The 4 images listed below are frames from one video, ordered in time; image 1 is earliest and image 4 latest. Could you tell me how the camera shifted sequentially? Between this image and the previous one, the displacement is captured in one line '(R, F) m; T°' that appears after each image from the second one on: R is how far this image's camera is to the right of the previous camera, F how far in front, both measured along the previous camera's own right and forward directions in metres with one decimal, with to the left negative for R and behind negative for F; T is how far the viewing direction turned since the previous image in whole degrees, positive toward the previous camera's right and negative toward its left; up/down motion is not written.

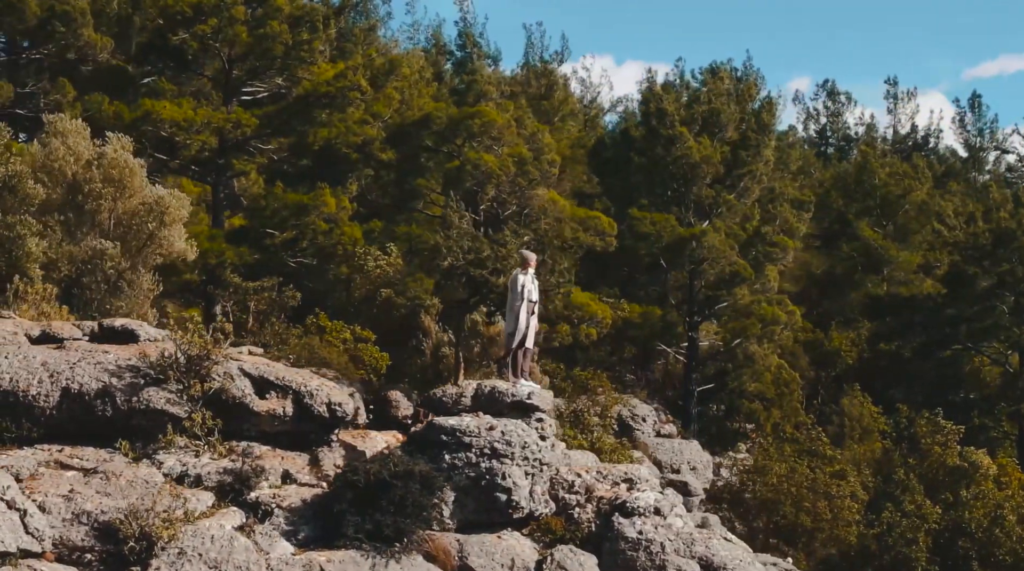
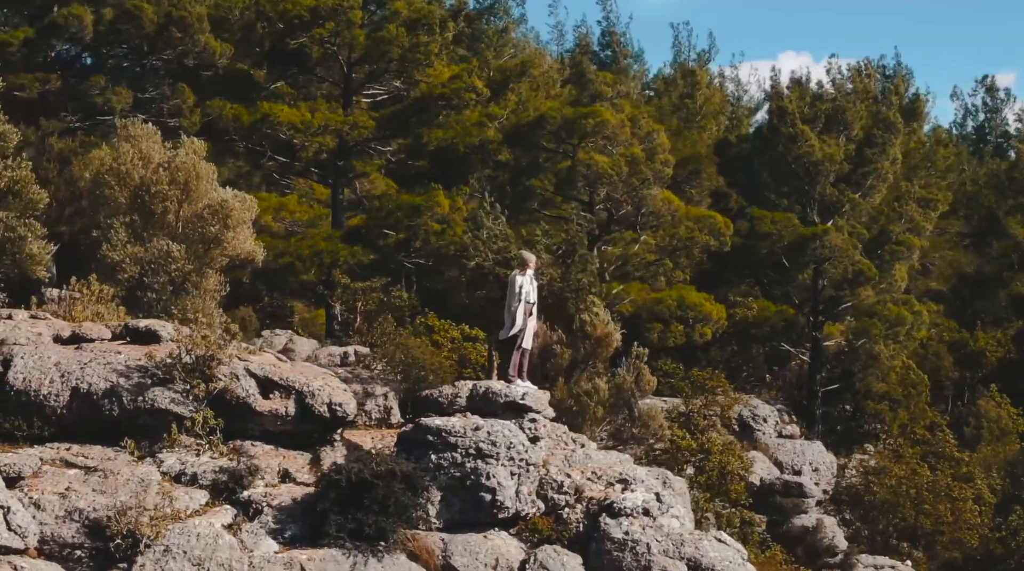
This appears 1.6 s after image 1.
(+1.2, -0.1) m; -3°
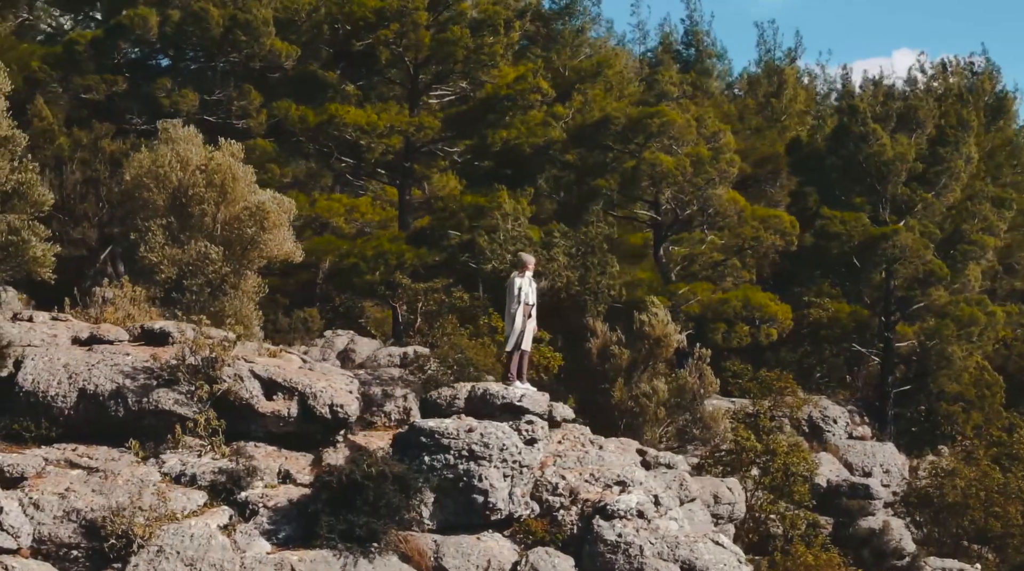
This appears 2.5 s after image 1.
(+0.7, 0.0) m; -2°
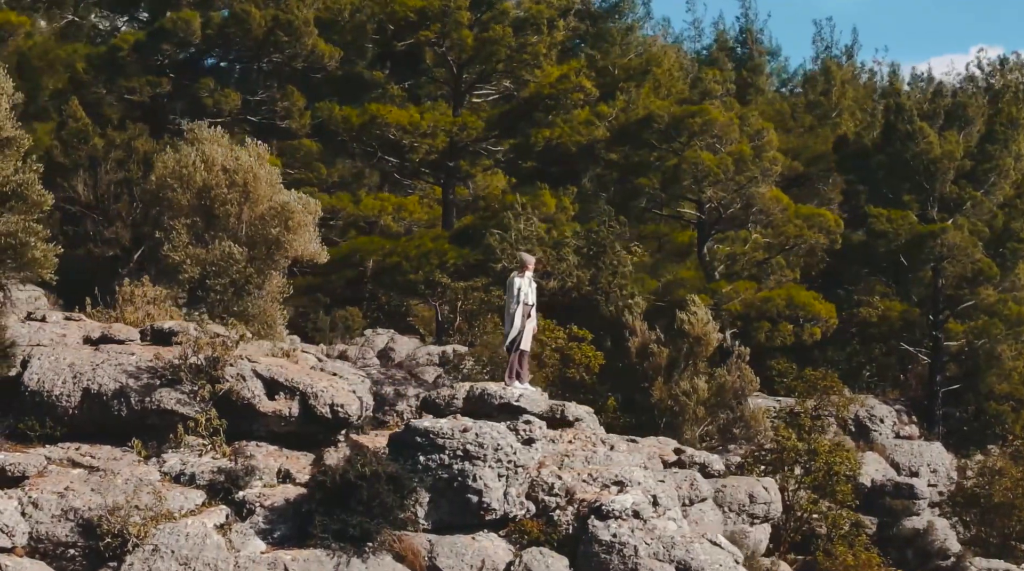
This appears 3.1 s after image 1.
(+0.5, 0.0) m; -1°
